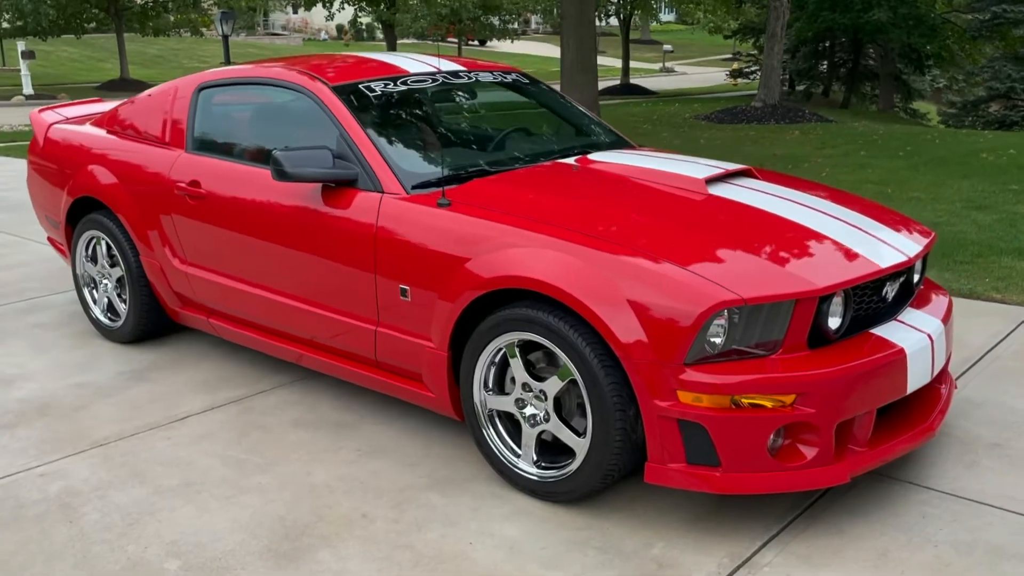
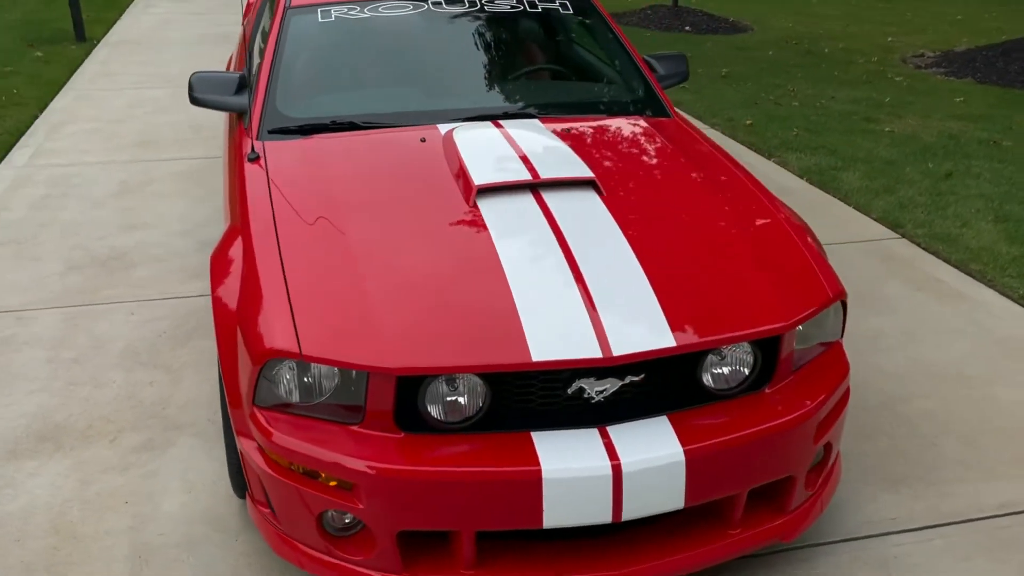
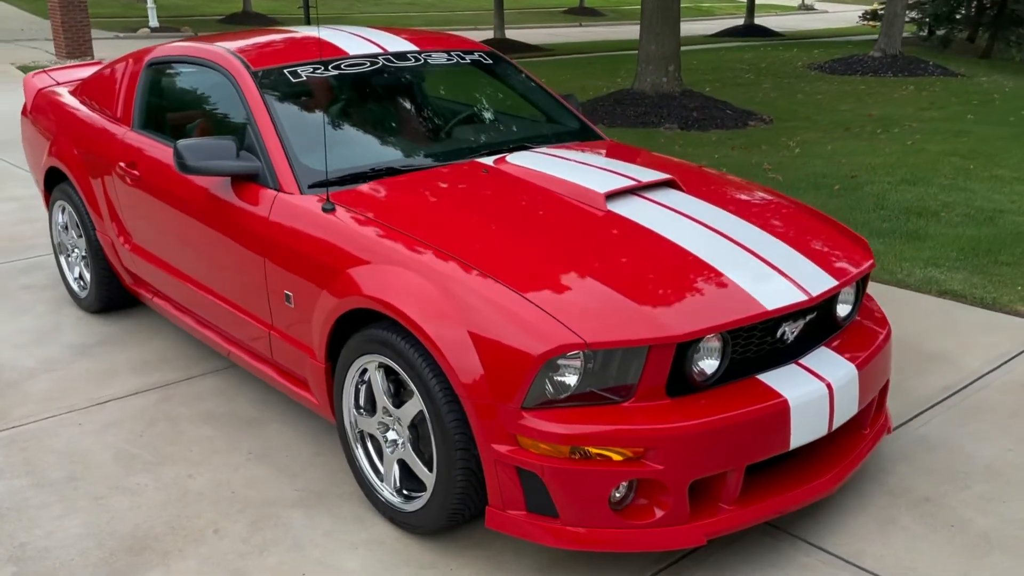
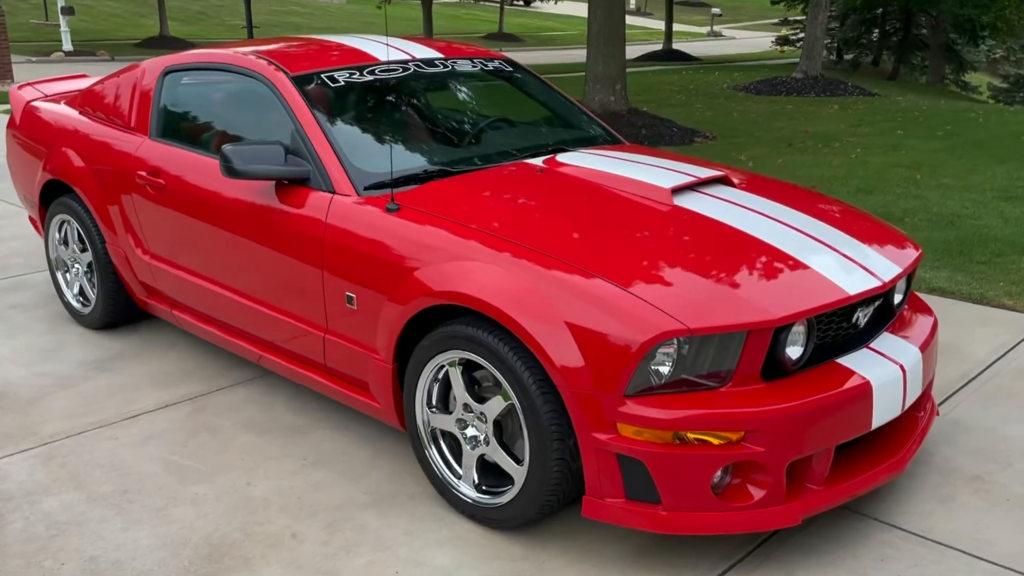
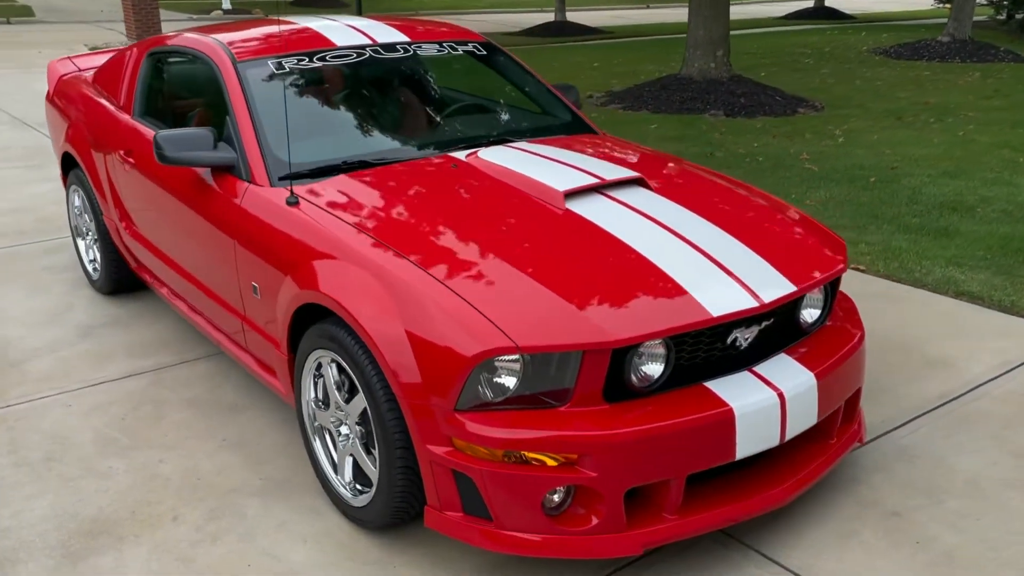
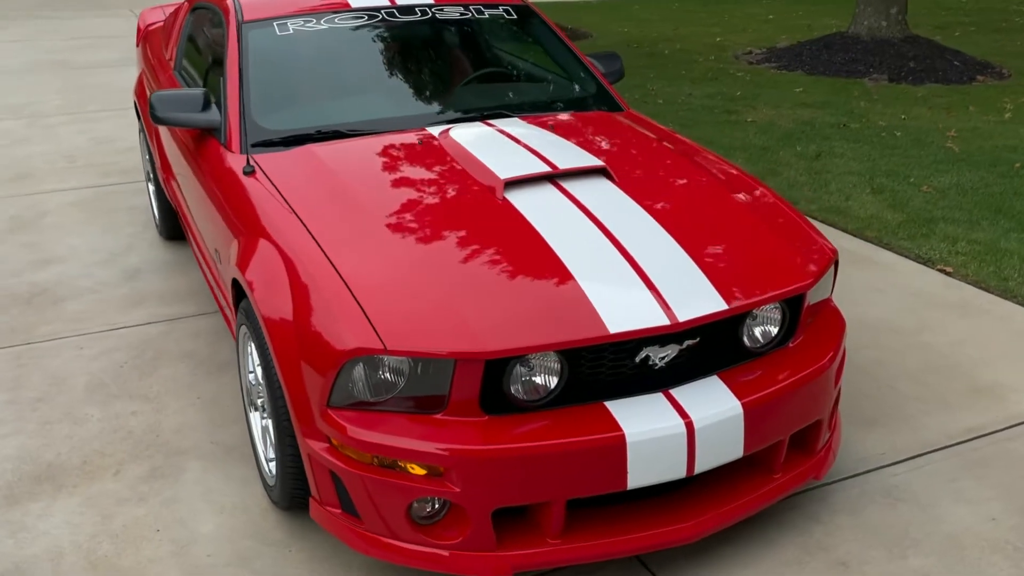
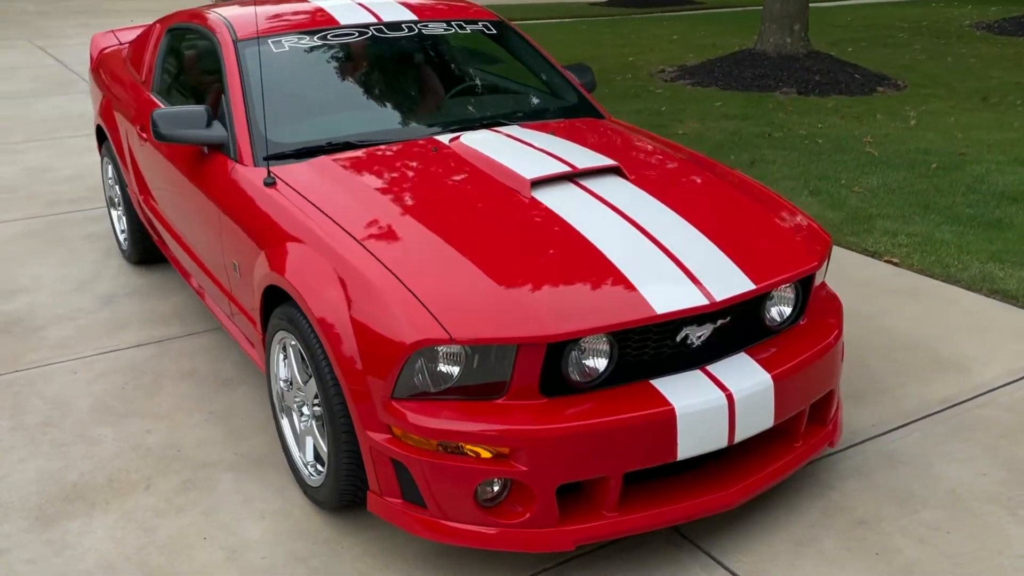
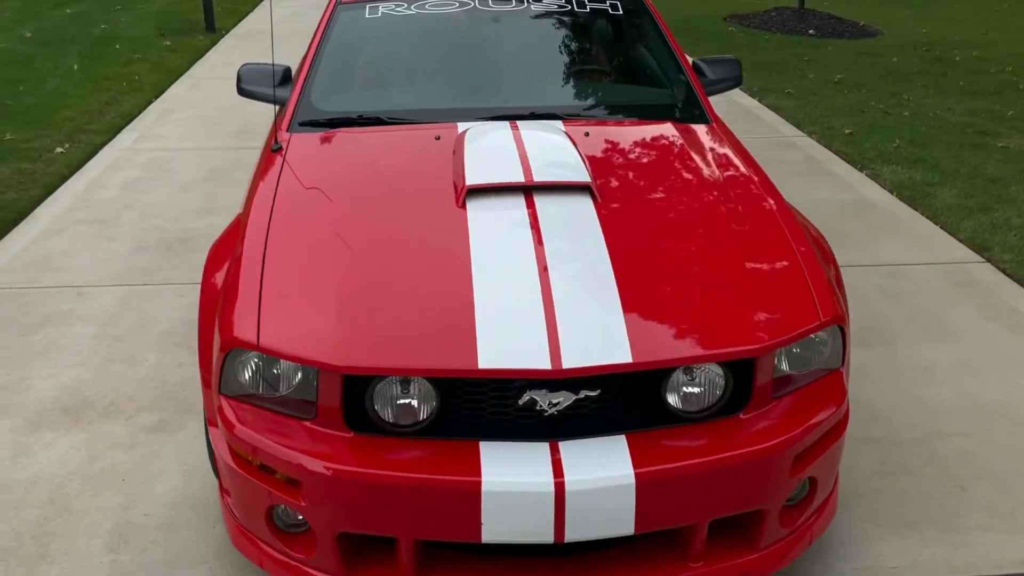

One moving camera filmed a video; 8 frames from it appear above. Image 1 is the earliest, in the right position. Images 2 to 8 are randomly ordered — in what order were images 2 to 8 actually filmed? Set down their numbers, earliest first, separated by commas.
4, 3, 5, 7, 6, 2, 8
